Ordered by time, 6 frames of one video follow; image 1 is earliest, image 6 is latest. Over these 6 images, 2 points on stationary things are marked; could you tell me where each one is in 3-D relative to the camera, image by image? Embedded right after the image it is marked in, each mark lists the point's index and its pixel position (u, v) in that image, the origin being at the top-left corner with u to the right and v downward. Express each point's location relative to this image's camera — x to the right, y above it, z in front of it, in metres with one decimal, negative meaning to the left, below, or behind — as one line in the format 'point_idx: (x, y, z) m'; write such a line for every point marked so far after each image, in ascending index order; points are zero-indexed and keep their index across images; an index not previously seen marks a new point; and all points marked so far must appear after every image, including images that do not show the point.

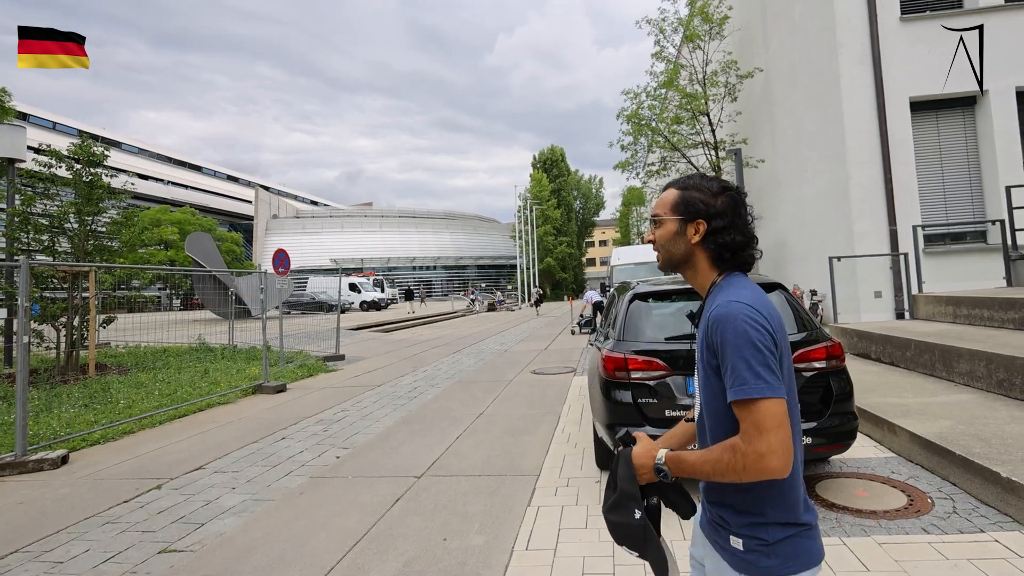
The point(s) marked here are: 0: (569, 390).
0: (+0.8, -1.3, +7.0) m
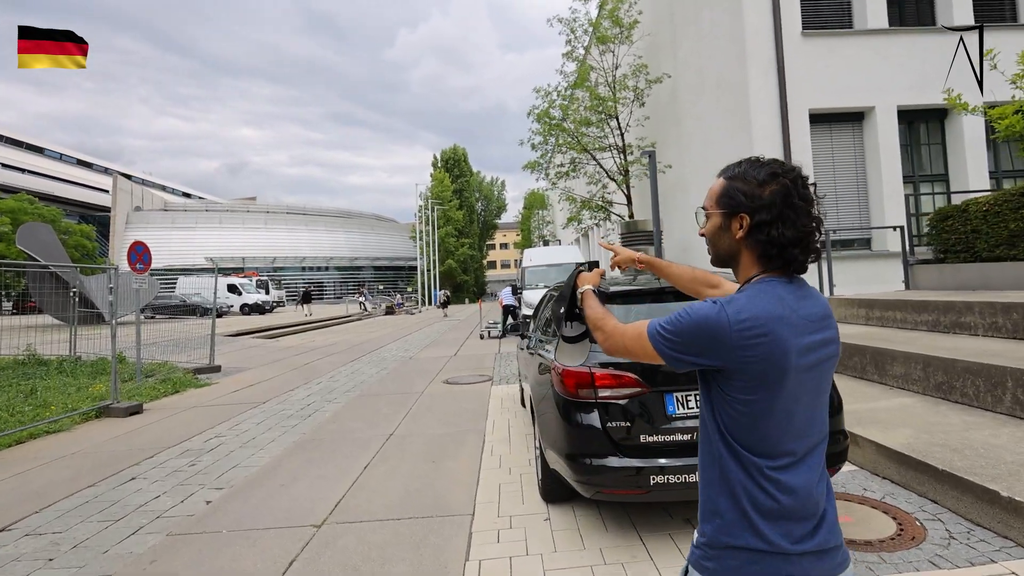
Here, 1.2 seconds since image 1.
0: (-0.2, -1.3, +6.4) m
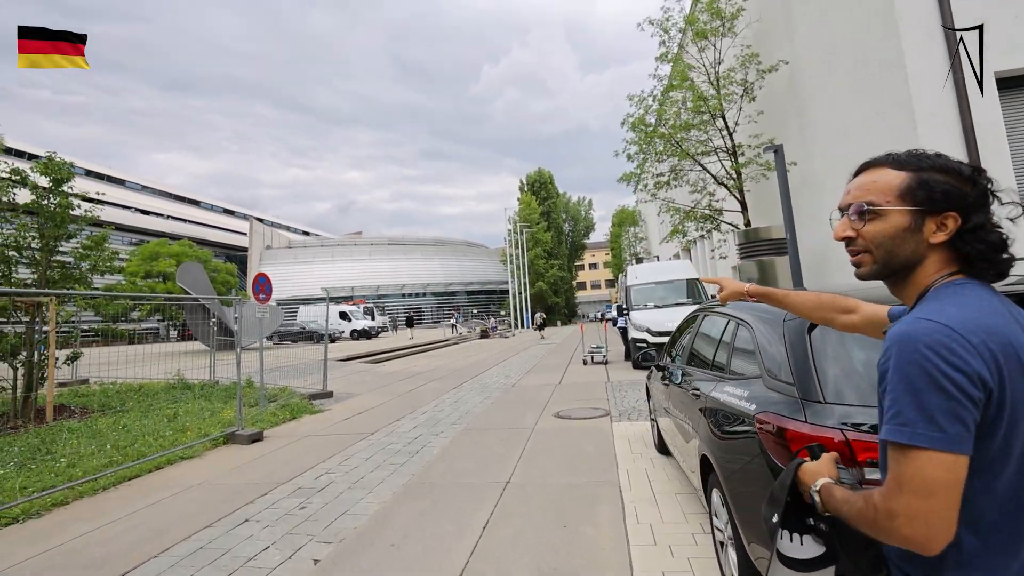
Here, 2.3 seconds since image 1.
0: (+1.1, -1.6, +5.6) m
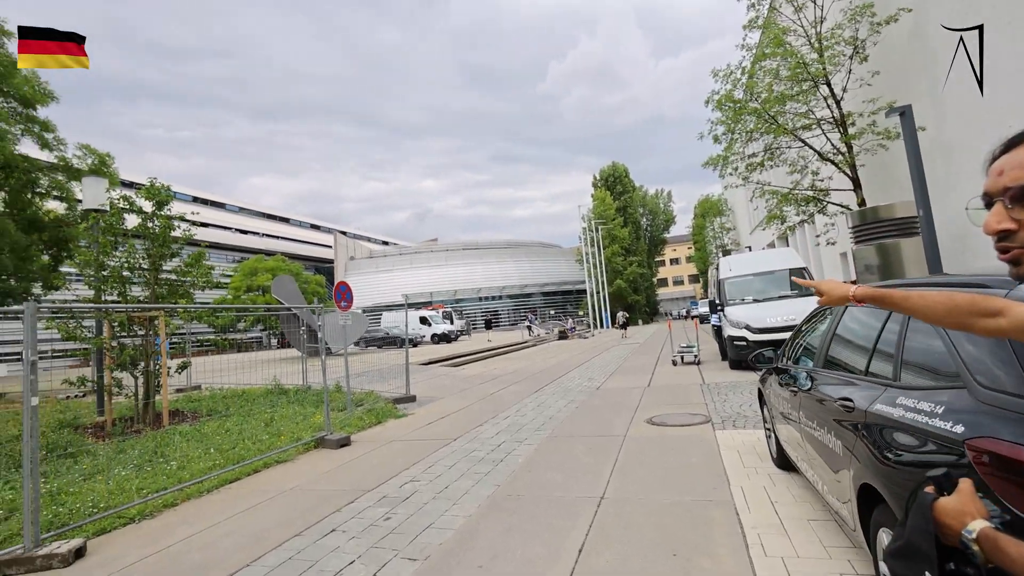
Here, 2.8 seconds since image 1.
0: (+1.9, -1.5, +5.1) m
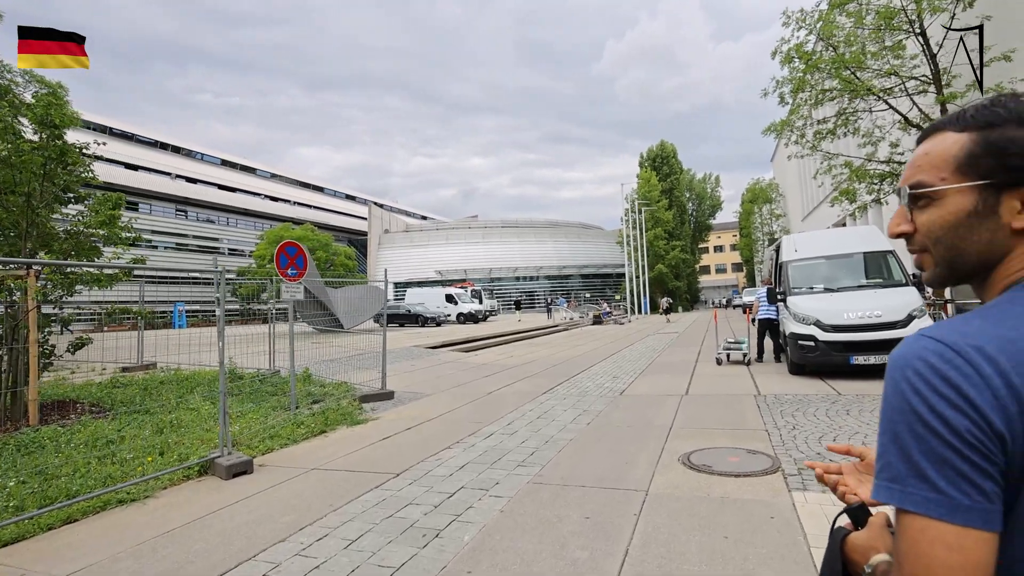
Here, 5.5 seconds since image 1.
0: (+1.5, -1.4, +2.6) m
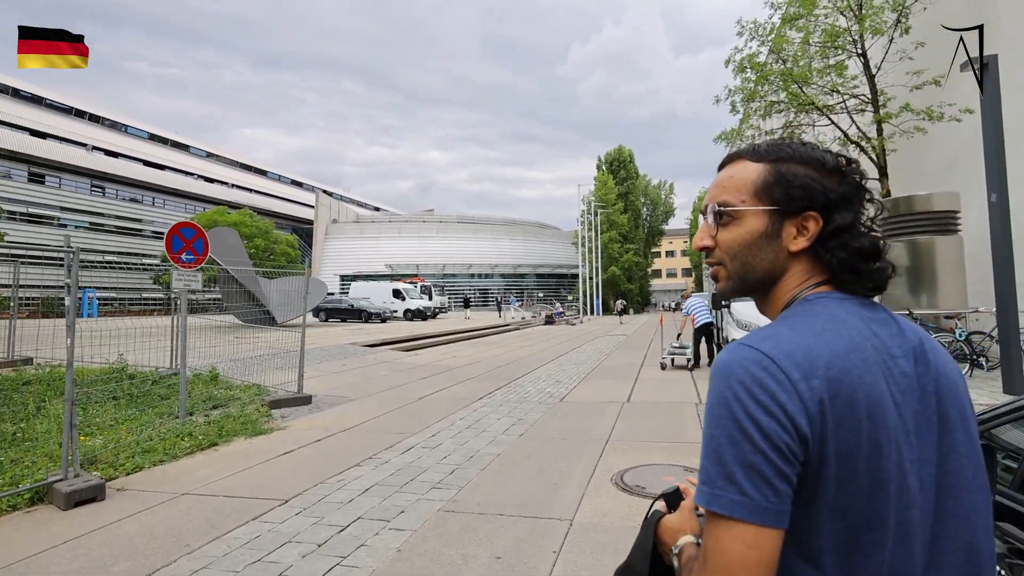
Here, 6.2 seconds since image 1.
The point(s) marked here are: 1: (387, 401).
0: (+0.9, -1.4, +2.0) m
1: (-2.0, -1.9, +8.7) m
